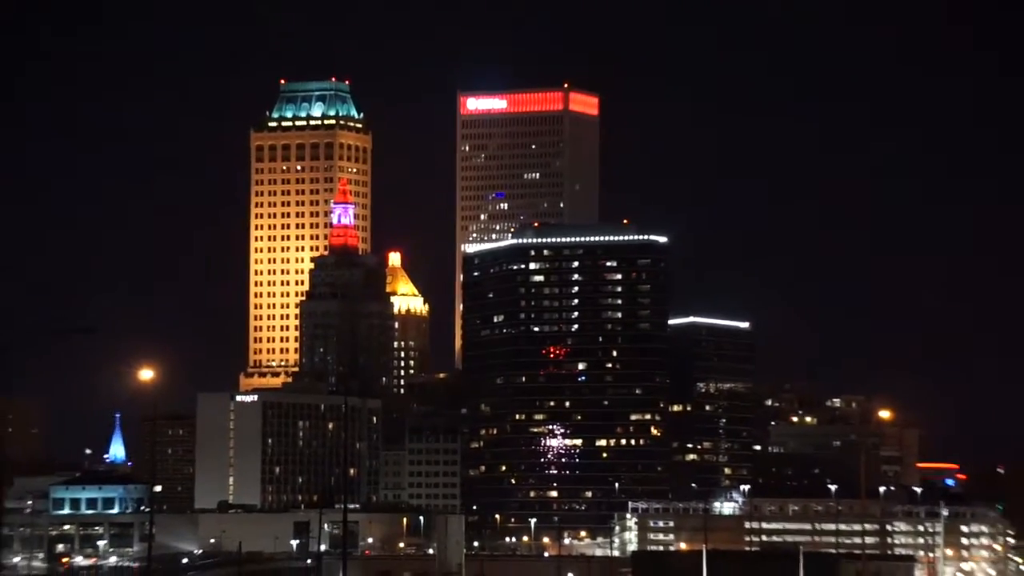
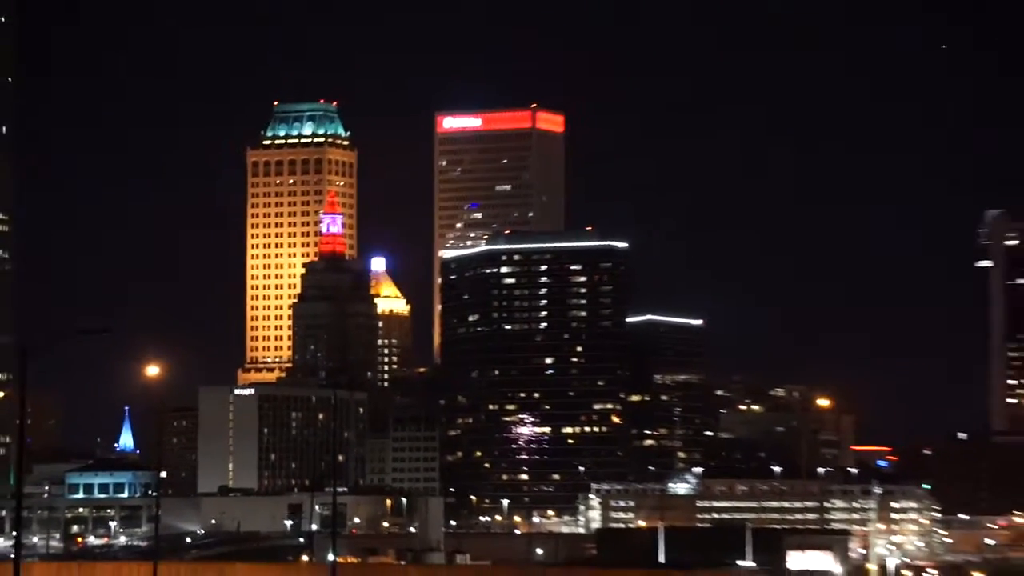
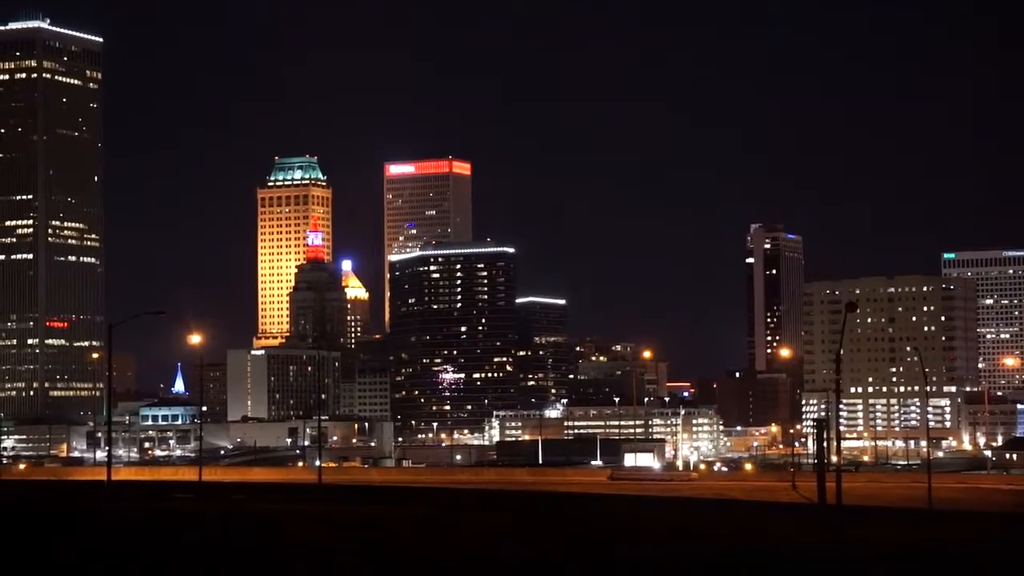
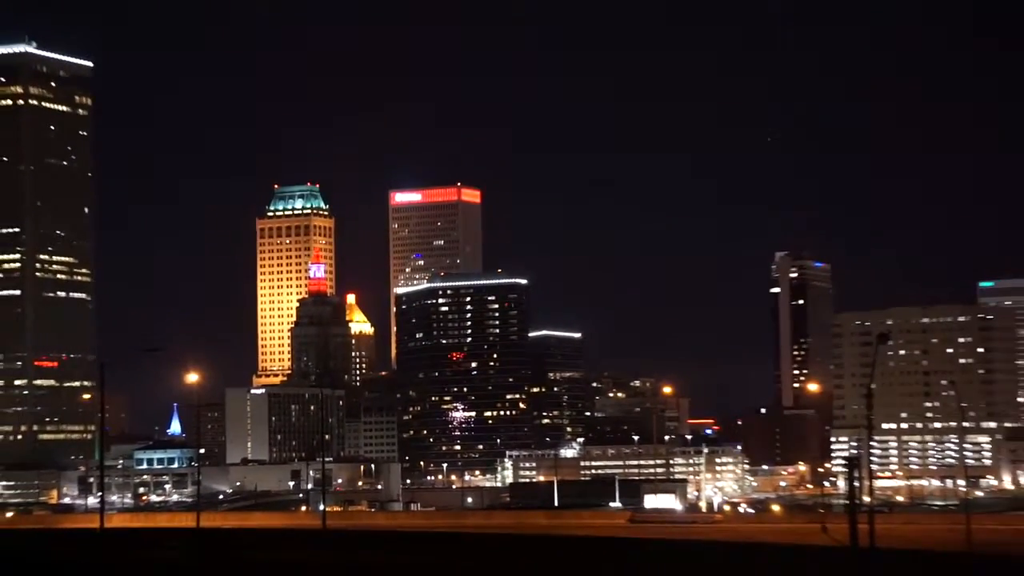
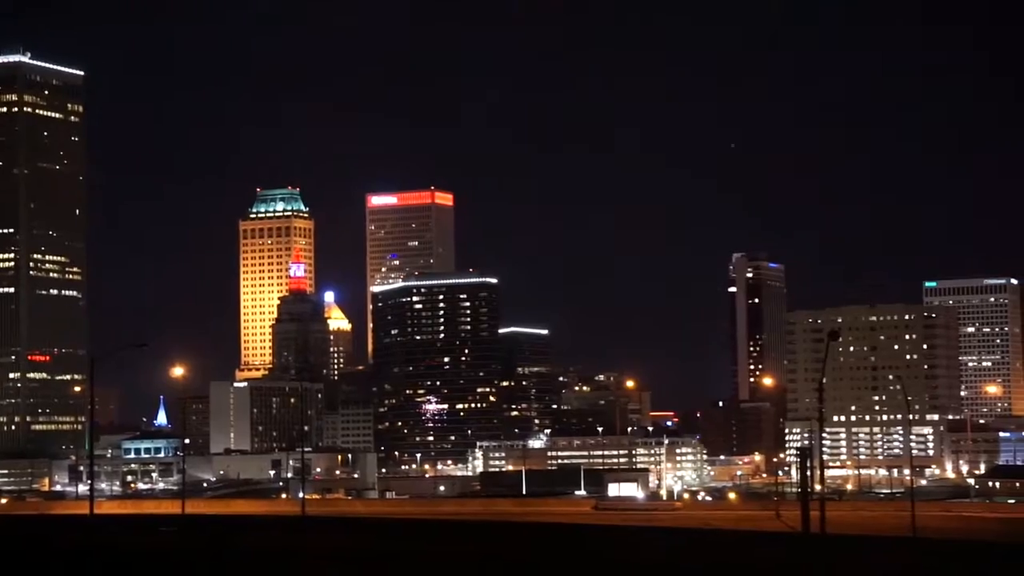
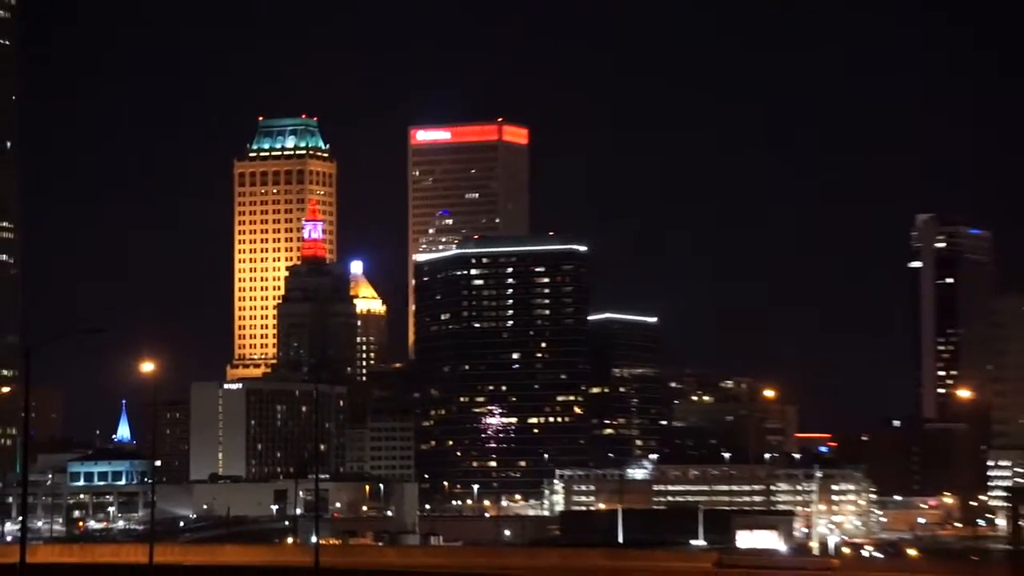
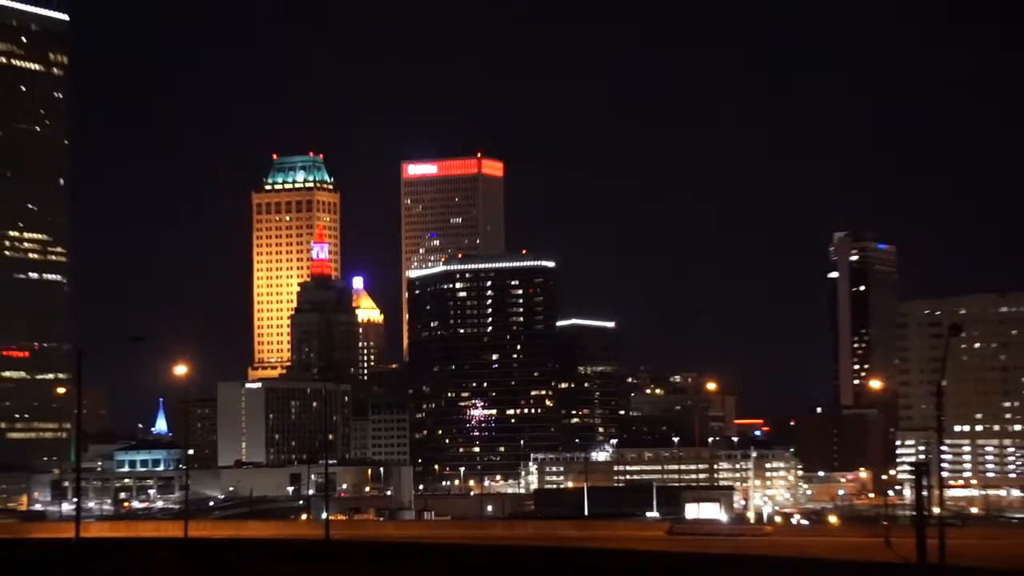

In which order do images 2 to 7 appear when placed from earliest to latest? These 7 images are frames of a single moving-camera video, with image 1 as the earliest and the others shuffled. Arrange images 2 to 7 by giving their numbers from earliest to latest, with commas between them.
2, 6, 7, 4, 5, 3
